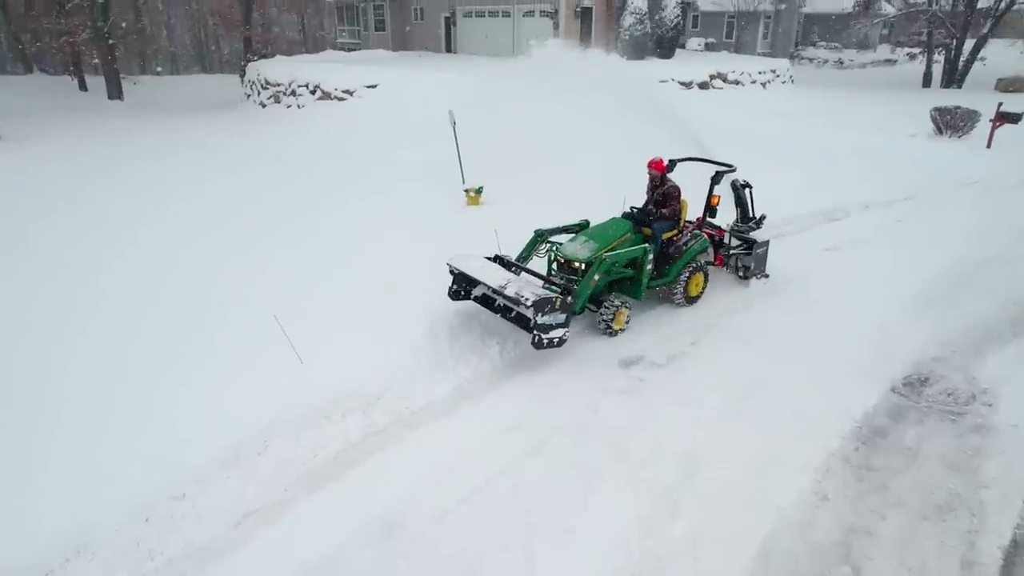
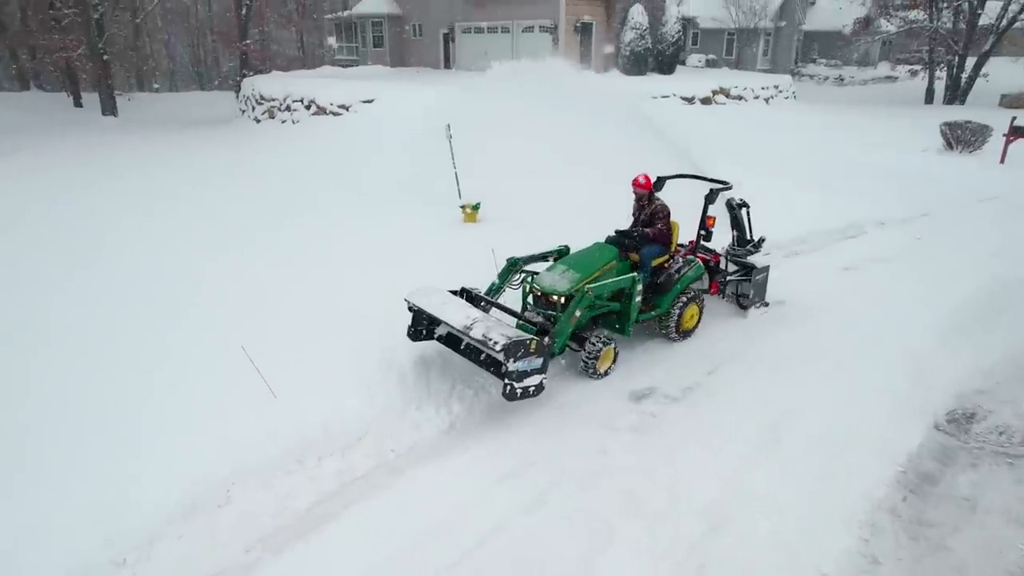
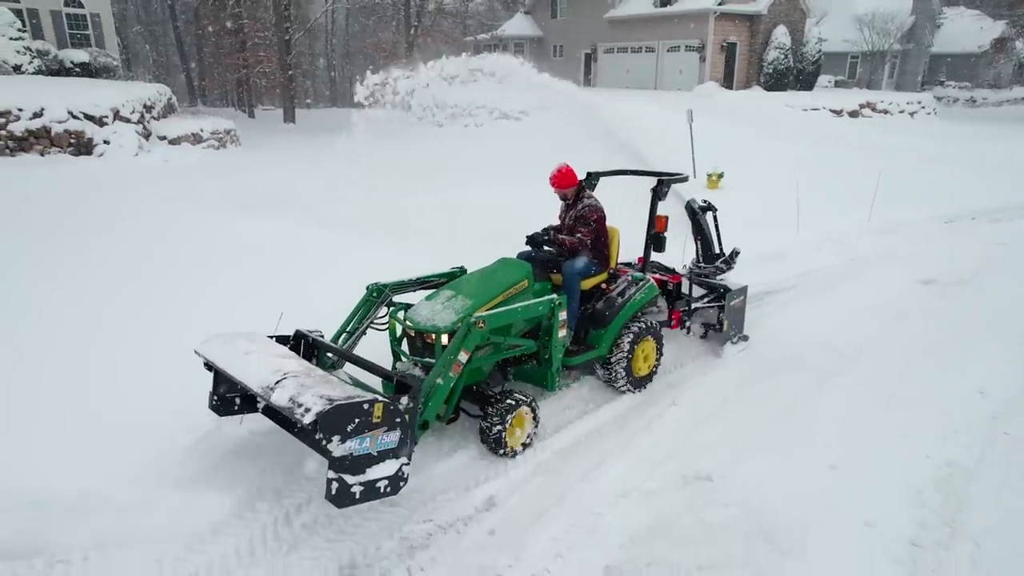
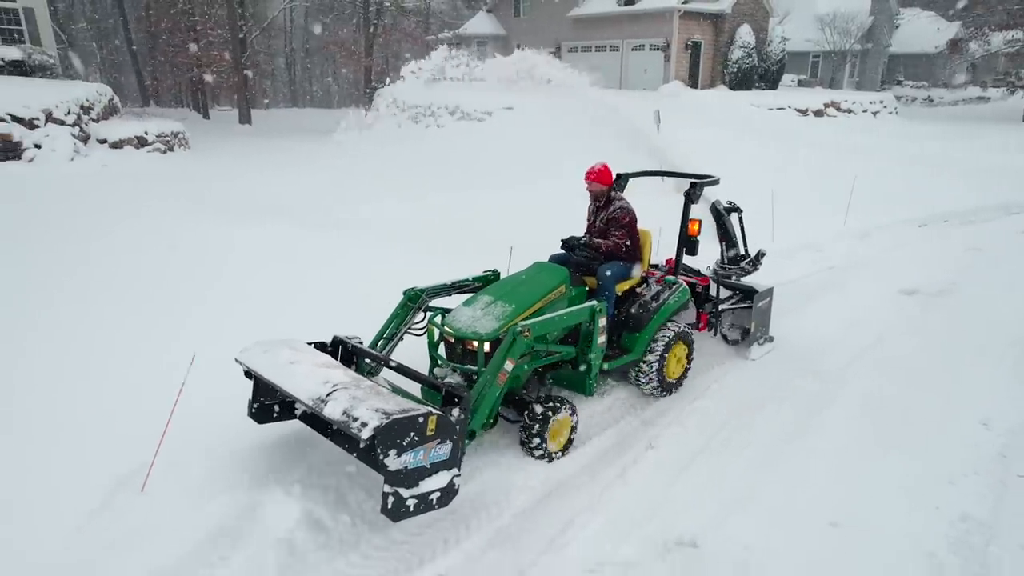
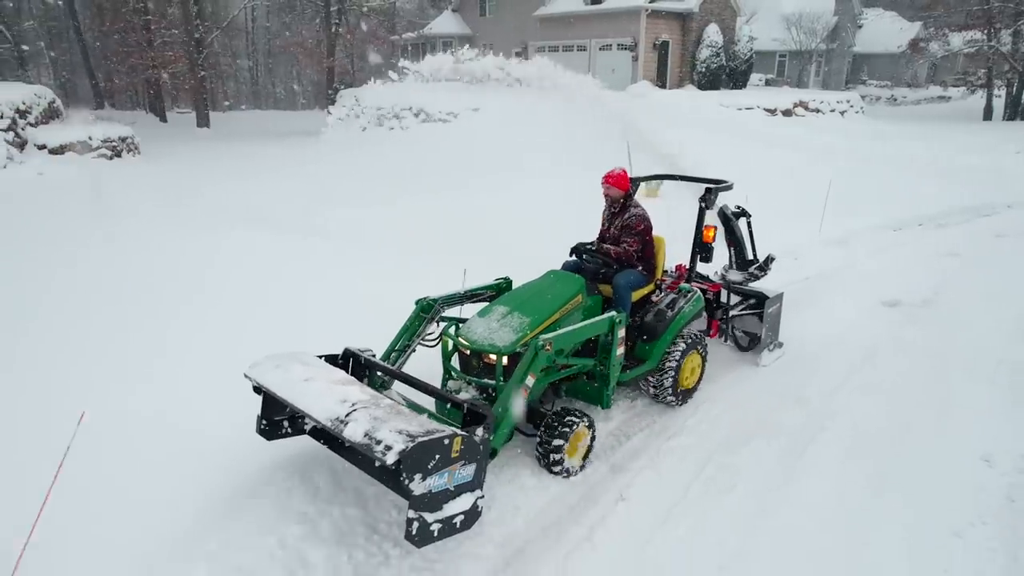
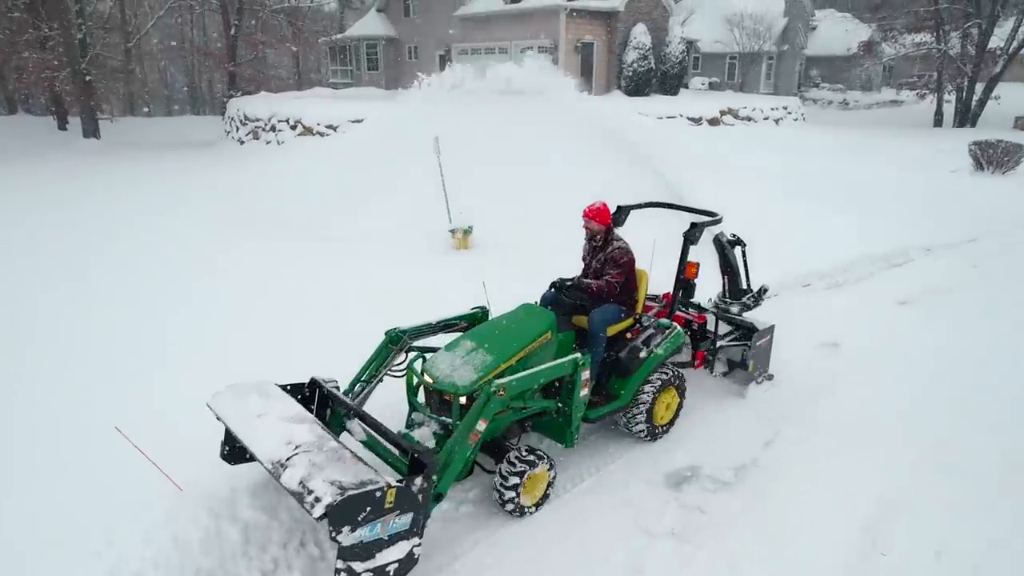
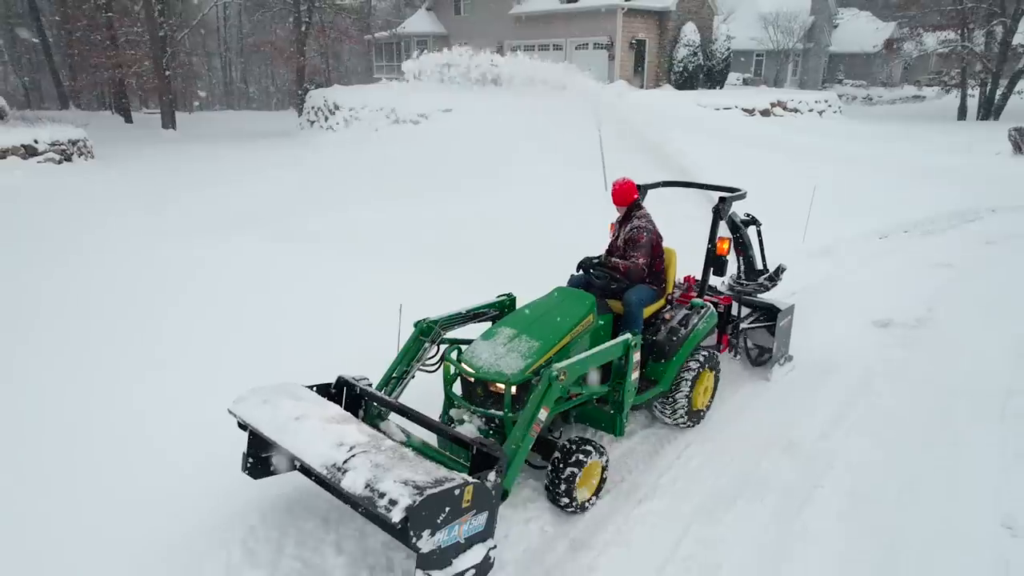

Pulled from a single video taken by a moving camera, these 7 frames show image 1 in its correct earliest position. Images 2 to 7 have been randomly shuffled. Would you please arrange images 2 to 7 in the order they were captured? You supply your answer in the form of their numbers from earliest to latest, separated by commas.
2, 6, 7, 5, 4, 3
